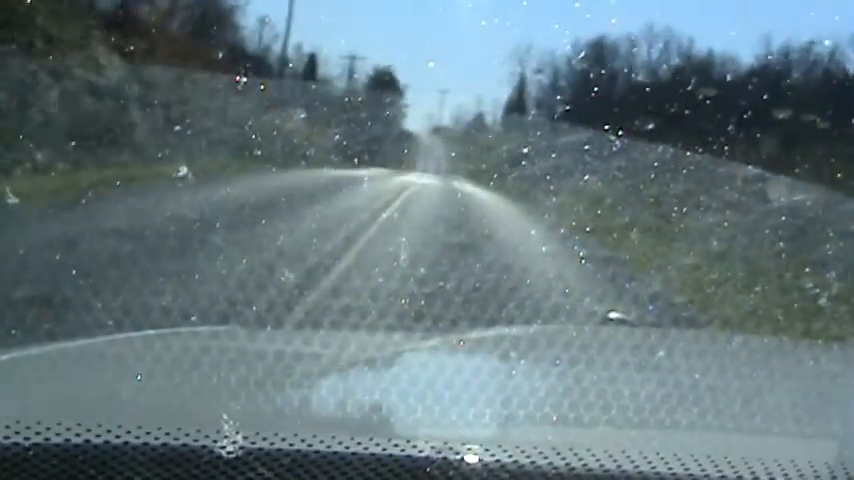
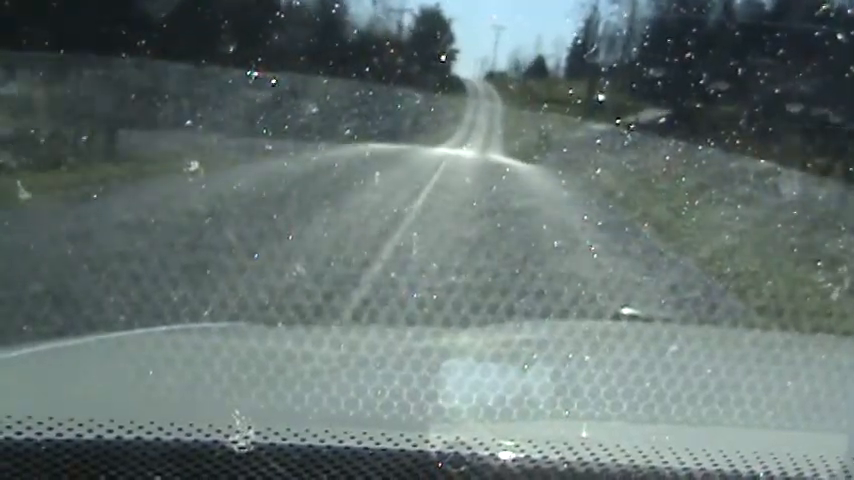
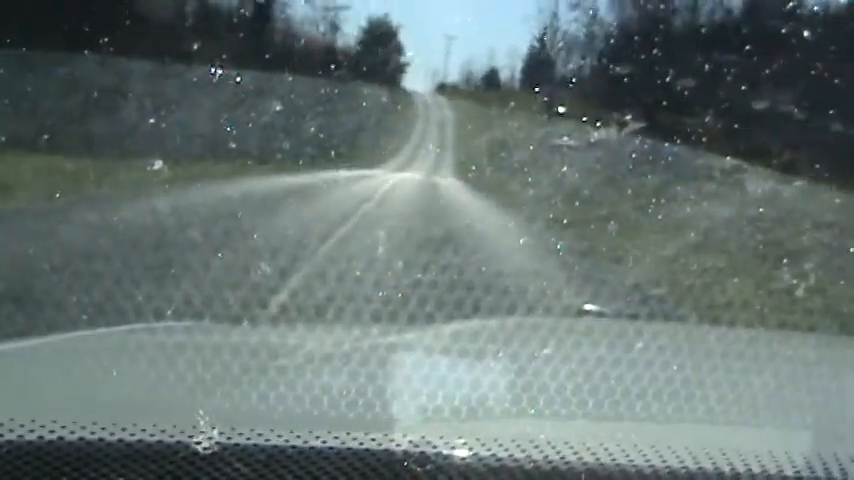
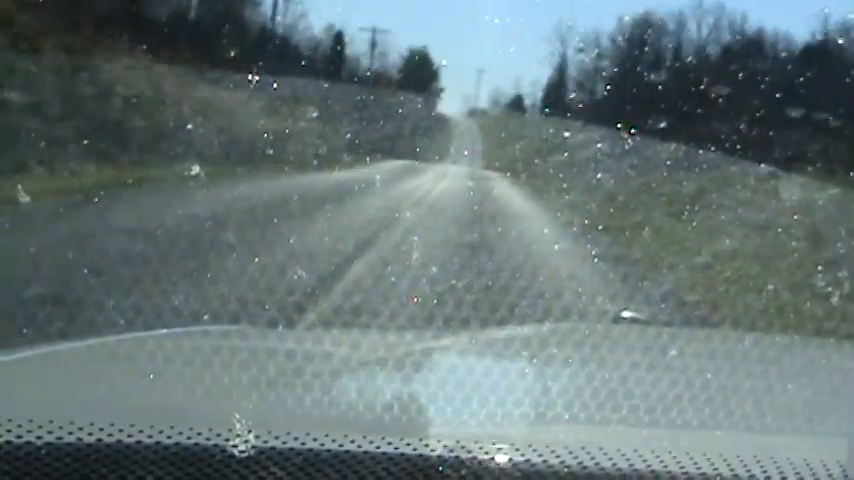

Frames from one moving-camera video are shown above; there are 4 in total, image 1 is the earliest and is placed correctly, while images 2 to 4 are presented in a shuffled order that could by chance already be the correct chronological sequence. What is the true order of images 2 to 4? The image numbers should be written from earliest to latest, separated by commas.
4, 2, 3
